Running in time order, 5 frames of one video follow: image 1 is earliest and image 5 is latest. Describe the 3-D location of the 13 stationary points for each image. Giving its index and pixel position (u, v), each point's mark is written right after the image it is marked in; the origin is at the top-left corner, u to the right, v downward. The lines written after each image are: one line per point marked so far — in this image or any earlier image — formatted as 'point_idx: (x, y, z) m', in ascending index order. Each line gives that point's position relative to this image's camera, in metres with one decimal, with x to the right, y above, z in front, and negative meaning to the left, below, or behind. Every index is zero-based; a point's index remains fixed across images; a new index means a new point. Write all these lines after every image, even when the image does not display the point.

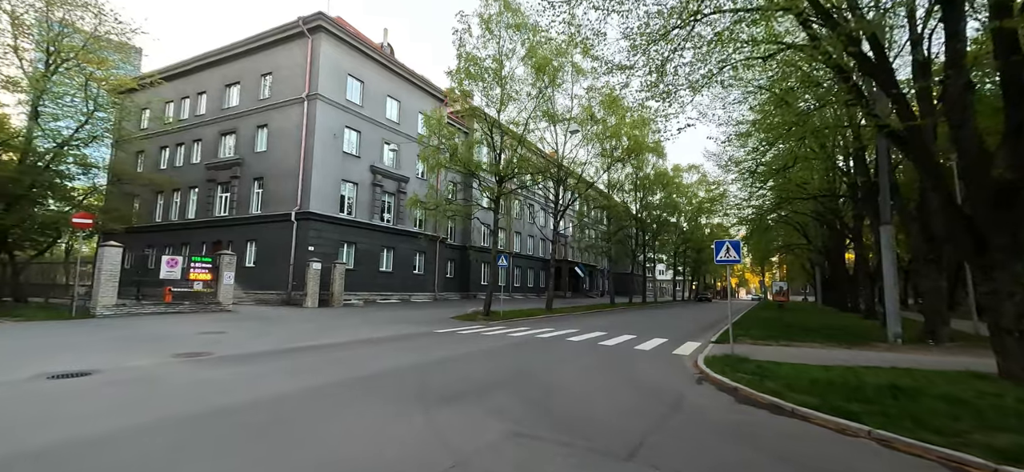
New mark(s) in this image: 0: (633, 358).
0: (+3.1, -3.2, +10.9) m
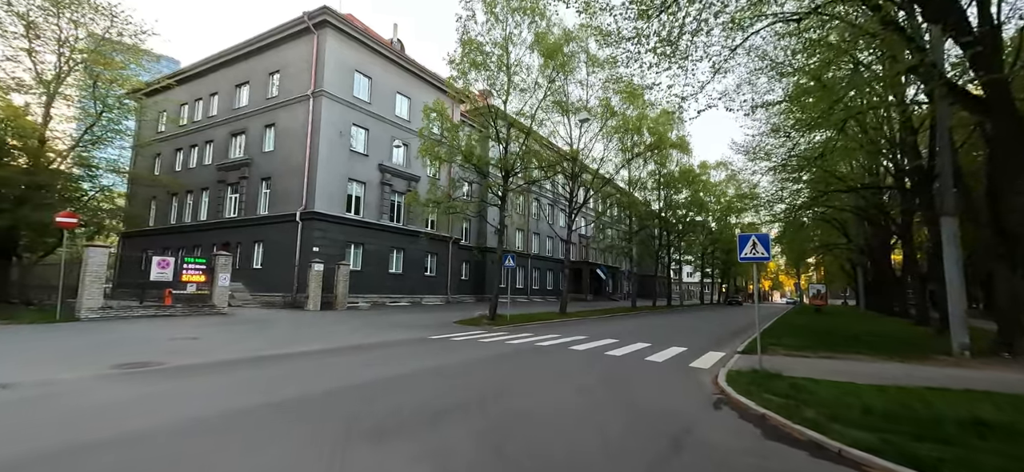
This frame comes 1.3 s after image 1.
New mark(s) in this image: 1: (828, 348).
0: (+2.9, -3.1, +9.4) m
1: (+9.3, -3.3, +12.2) m
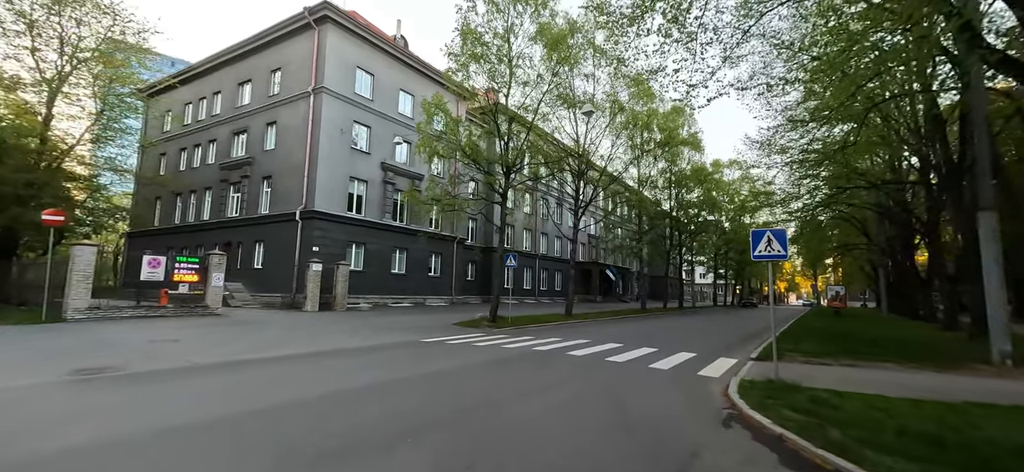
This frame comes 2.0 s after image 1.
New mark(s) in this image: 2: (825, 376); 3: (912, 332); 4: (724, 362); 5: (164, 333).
0: (+2.7, -3.0, +8.6) m
1: (+9.2, -3.2, +11.3) m
2: (+6.6, -3.0, +8.8) m
3: (+19.1, -4.6, +19.8) m
4: (+5.3, -3.2, +10.5) m
5: (-10.2, -2.8, +12.2) m
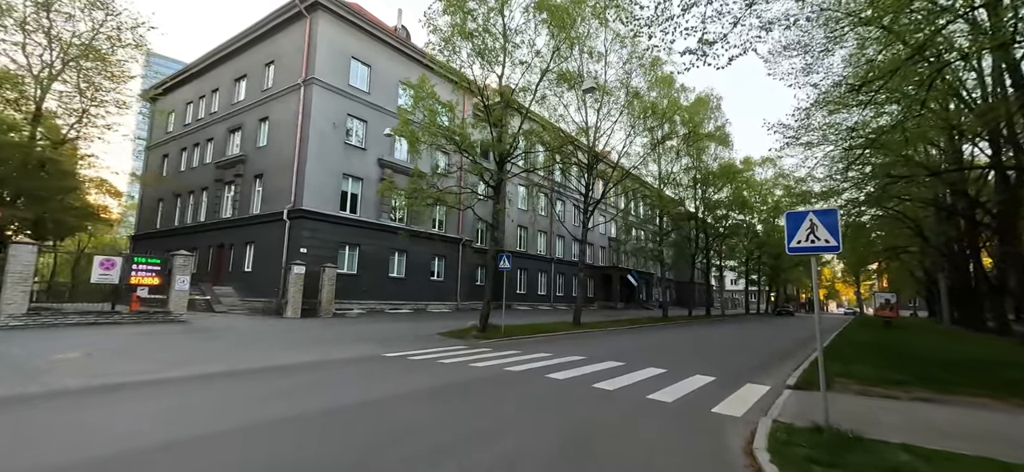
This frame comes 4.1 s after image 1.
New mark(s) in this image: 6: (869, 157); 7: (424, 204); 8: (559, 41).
0: (+2.0, -2.8, +6.4) m
1: (+8.5, -3.0, +8.6) m
2: (+5.8, -2.8, +6.3) m
3: (+18.9, -4.5, +16.6) m
4: (+4.7, -3.0, +8.1) m
5: (-10.8, -2.7, +10.8) m
6: (+14.8, +3.3, +17.3) m
7: (-3.7, +1.4, +19.7) m
8: (+1.8, +7.7, +16.7) m
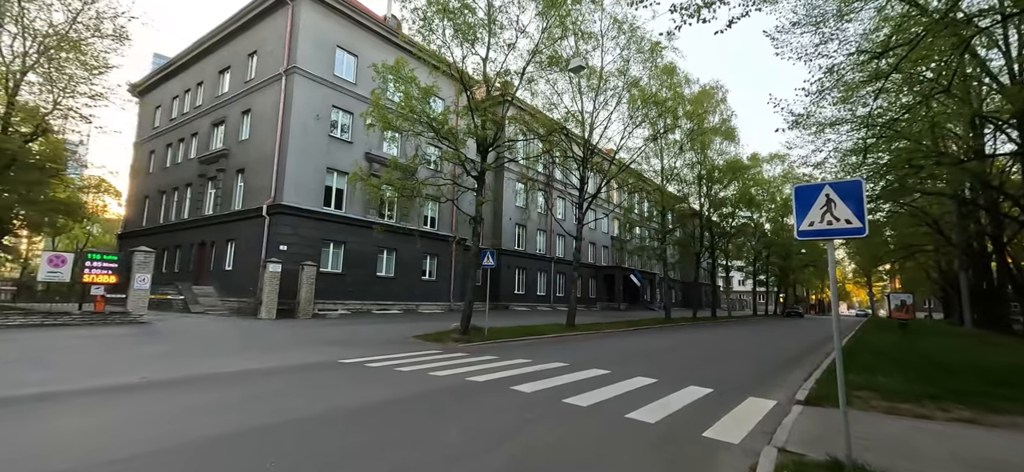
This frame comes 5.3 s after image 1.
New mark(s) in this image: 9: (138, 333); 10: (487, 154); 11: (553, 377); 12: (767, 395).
0: (+1.3, -2.6, +5.2) m
1: (+7.9, -2.8, +7.3) m
2: (+5.1, -2.6, +5.1) m
3: (+18.4, -4.3, +15.1) m
4: (+4.0, -2.8, +6.9) m
5: (-11.4, -2.6, +9.8) m
6: (+14.3, +3.5, +15.9) m
7: (-4.2, +1.6, +18.6) m
8: (+1.3, +7.9, +15.5) m
9: (-11.2, -2.9, +12.5) m
10: (-0.8, +3.0, +15.6) m
11: (+0.8, -2.7, +7.9) m
12: (+4.9, -3.0, +7.9) m
